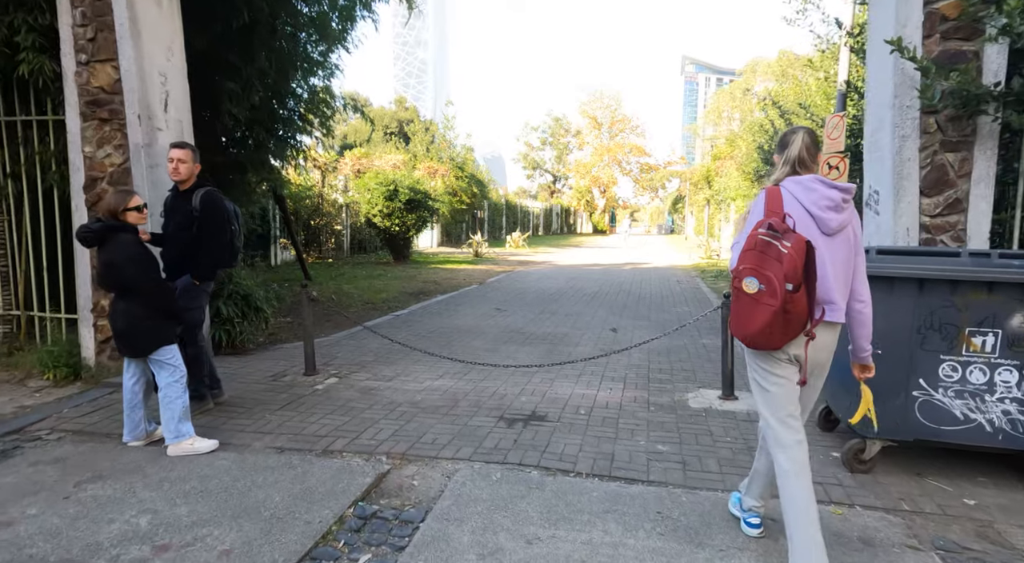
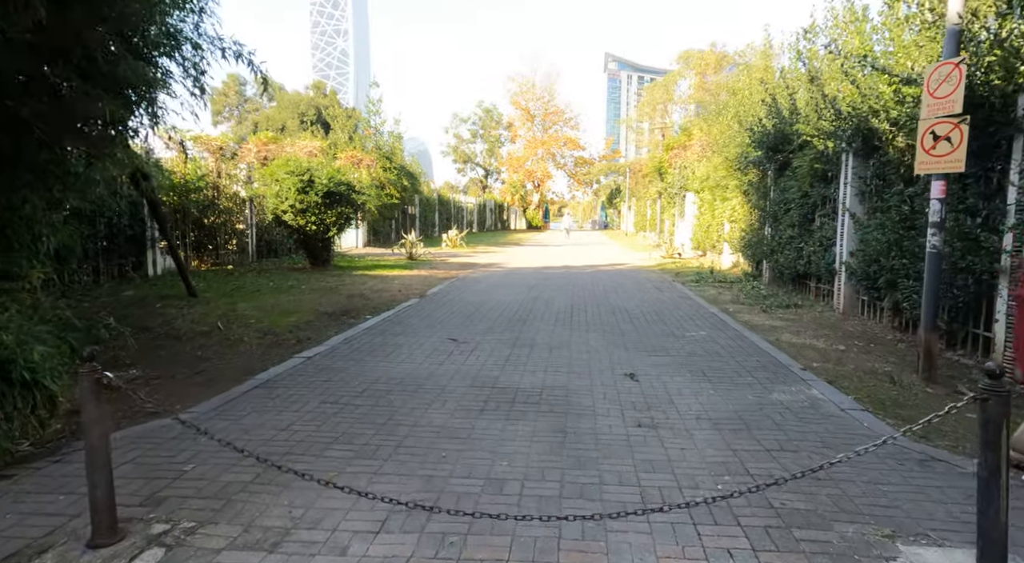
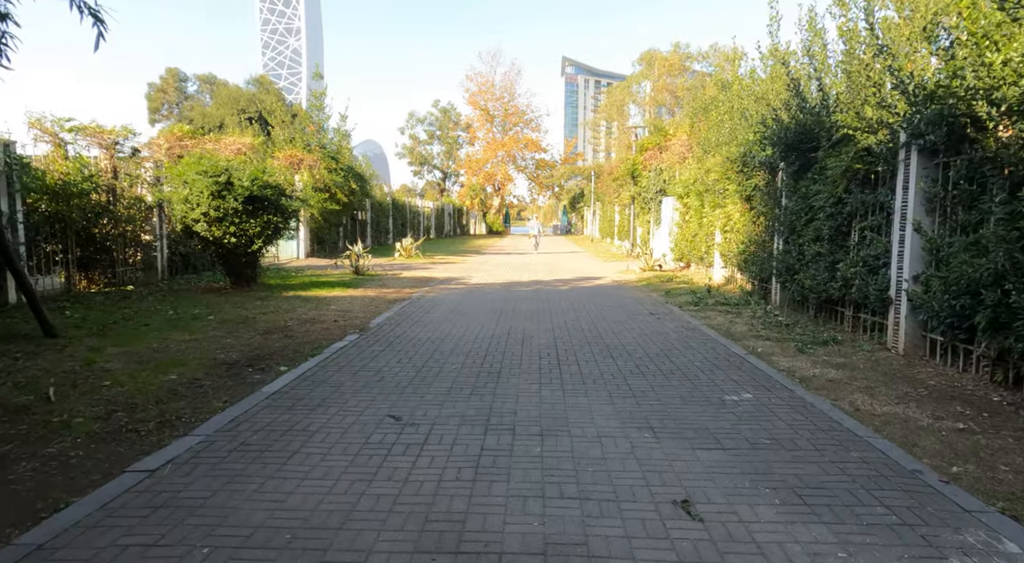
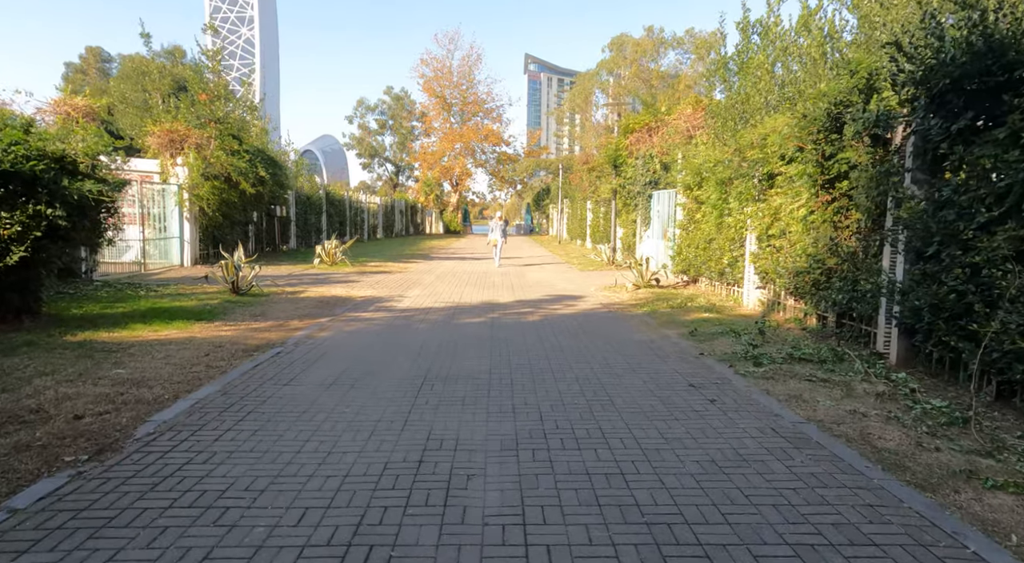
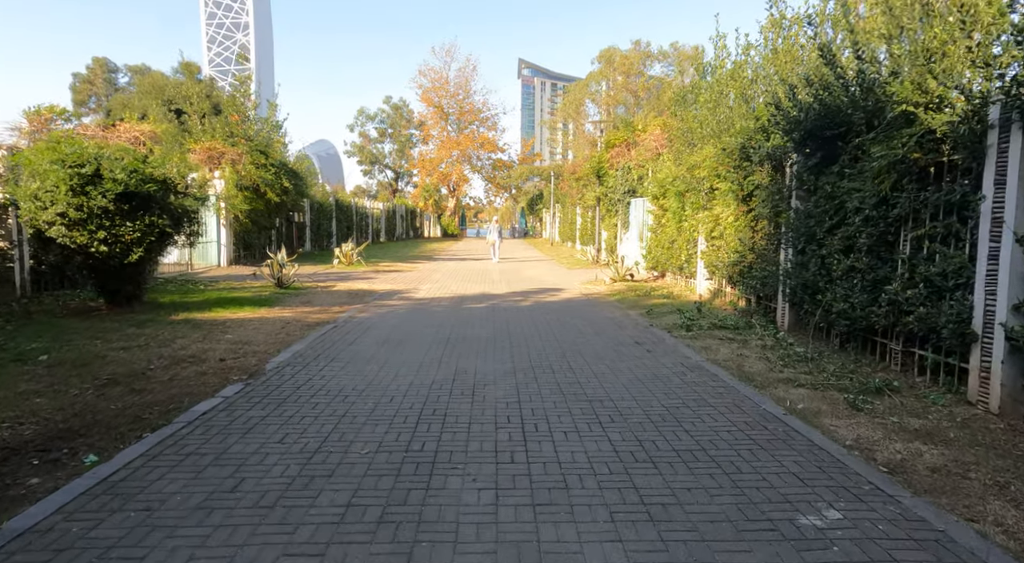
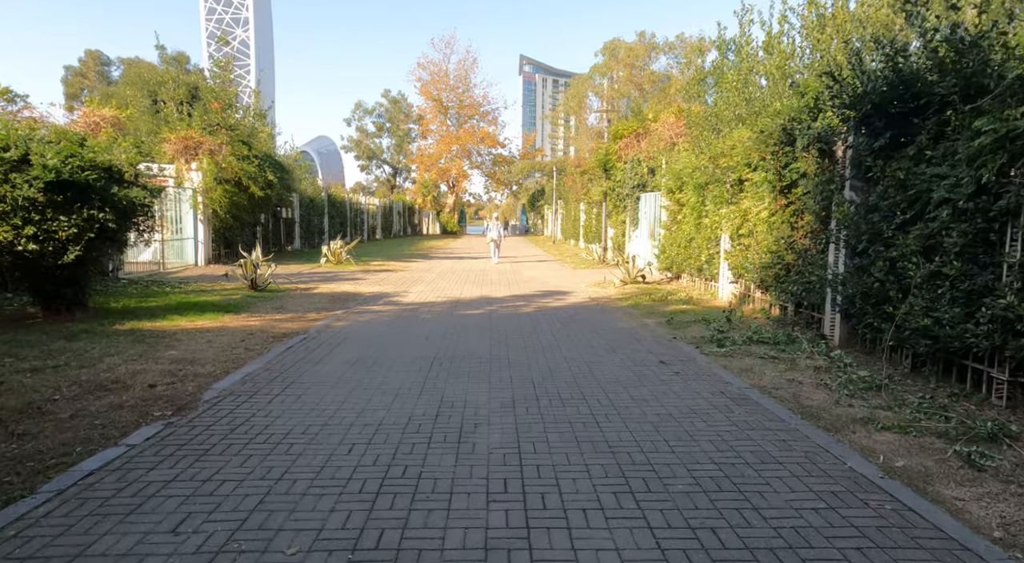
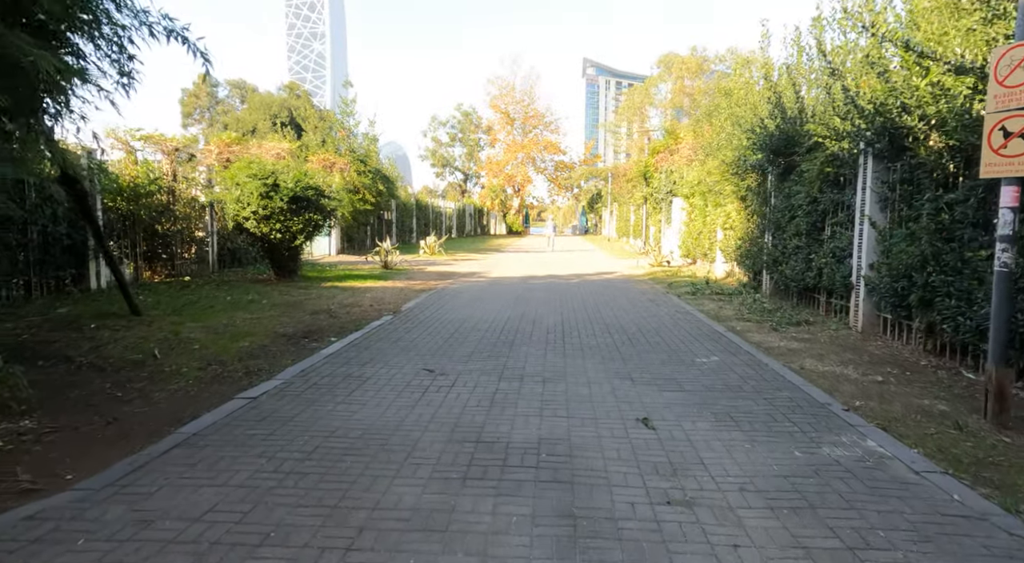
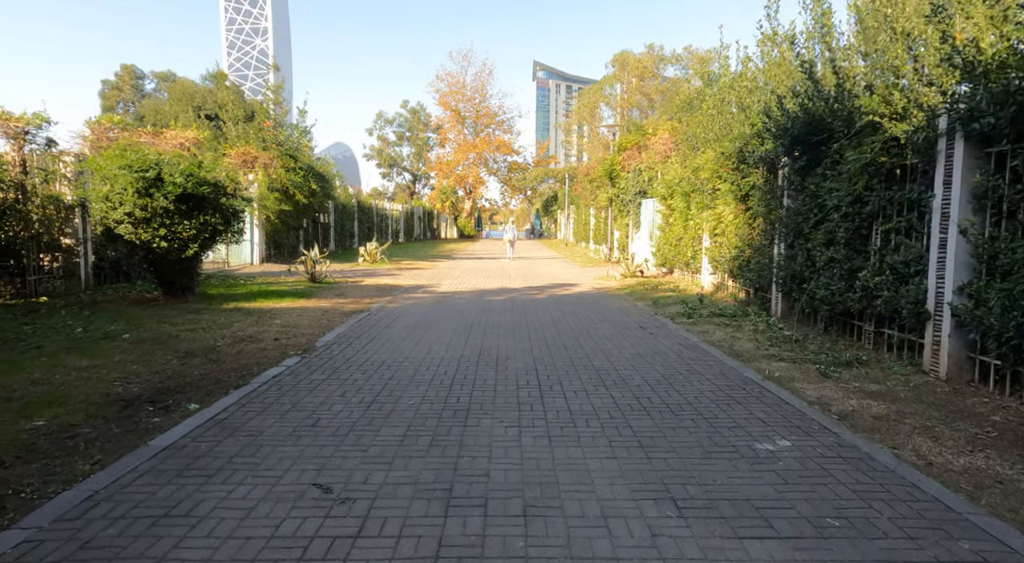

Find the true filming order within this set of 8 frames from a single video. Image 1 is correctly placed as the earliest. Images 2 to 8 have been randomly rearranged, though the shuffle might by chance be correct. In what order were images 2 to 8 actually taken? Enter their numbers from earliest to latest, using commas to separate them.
2, 7, 3, 8, 5, 6, 4
